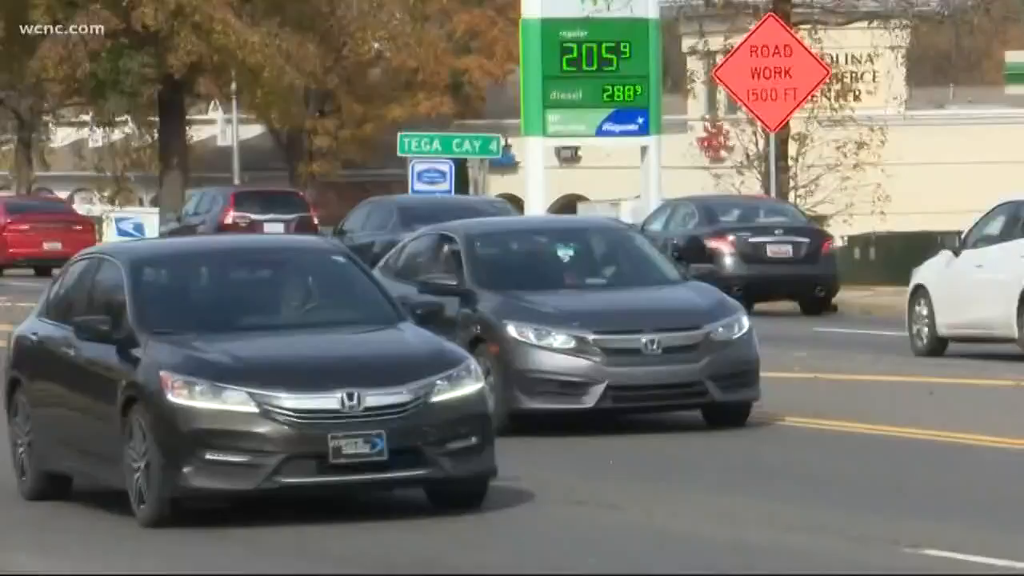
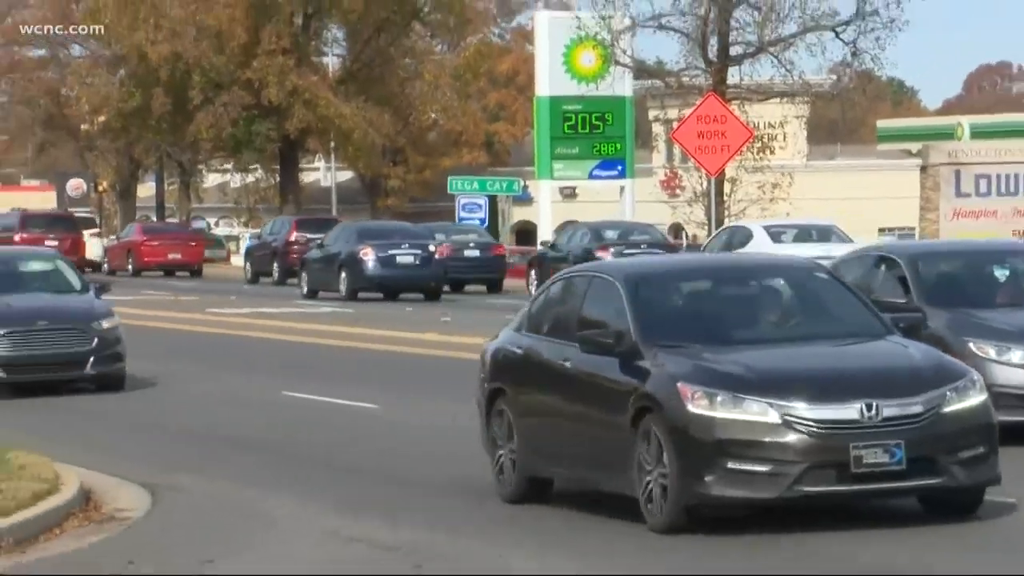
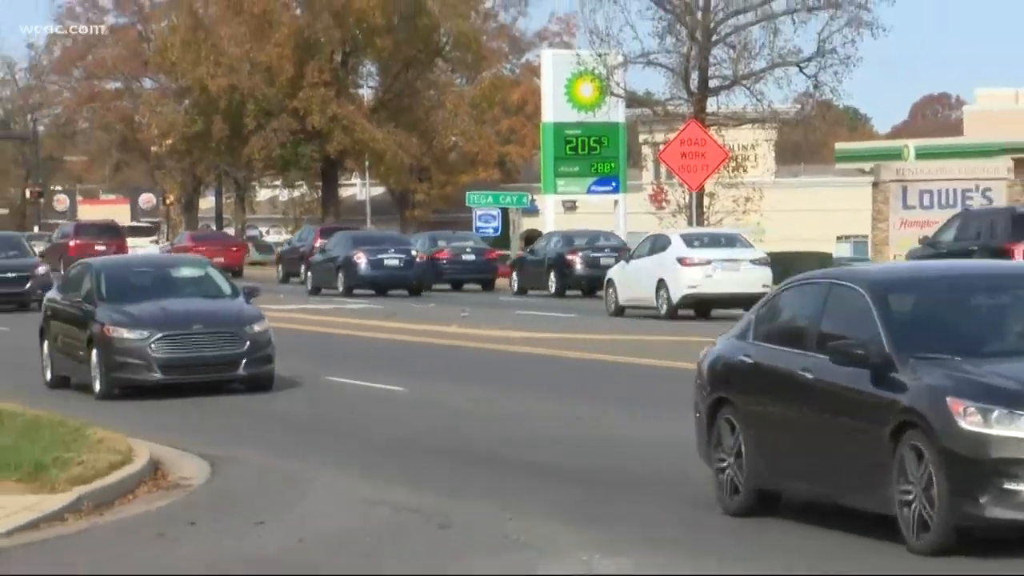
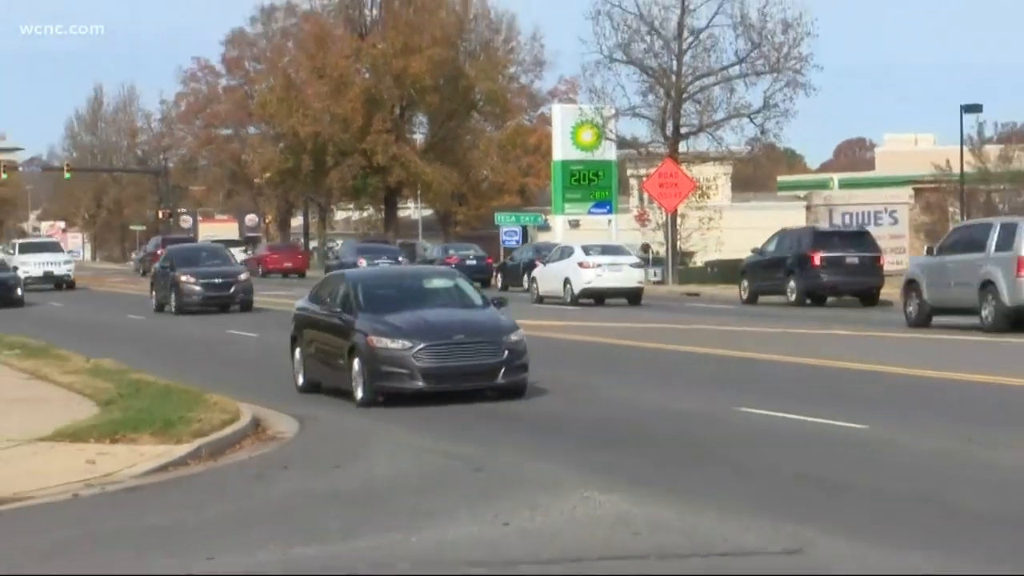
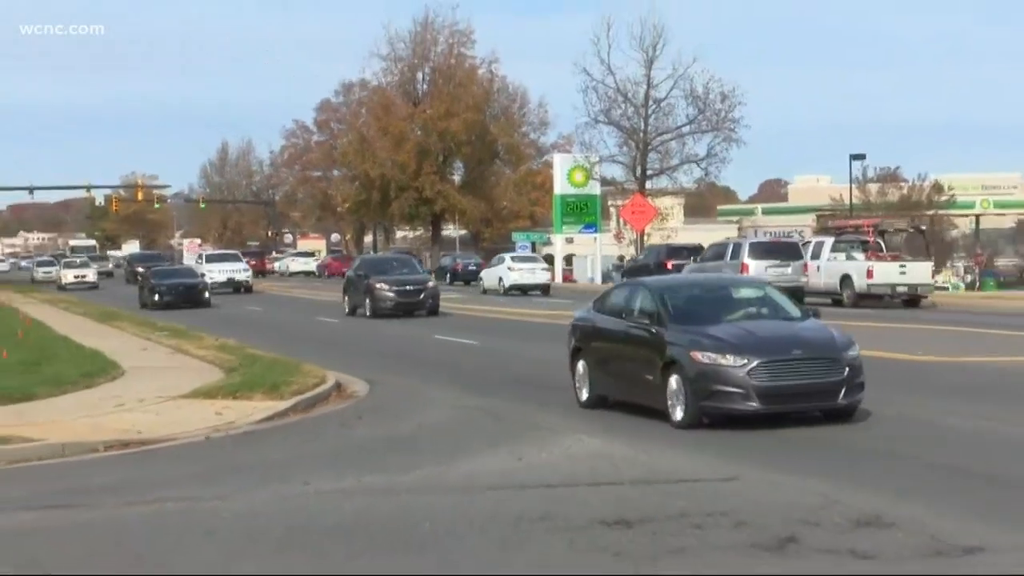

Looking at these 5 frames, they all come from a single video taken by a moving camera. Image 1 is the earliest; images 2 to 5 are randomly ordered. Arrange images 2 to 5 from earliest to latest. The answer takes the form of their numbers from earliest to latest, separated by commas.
2, 3, 4, 5
